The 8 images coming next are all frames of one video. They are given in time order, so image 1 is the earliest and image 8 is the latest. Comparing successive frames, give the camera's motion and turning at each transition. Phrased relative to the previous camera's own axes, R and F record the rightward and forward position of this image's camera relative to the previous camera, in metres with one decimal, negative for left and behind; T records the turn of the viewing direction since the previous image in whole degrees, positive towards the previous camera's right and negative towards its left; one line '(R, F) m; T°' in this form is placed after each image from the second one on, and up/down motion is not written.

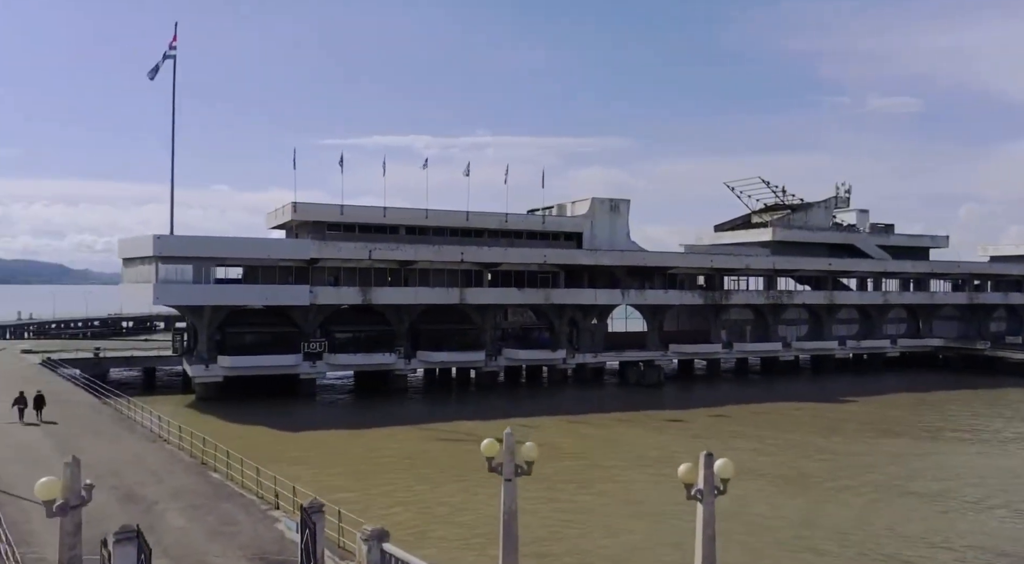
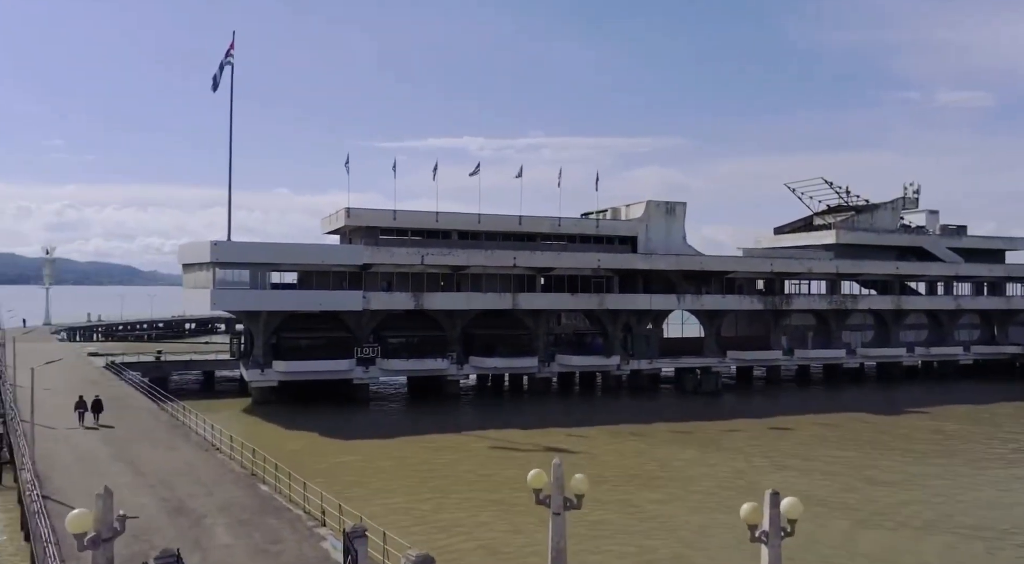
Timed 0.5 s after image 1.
(+0.1, +0.8) m; -3°
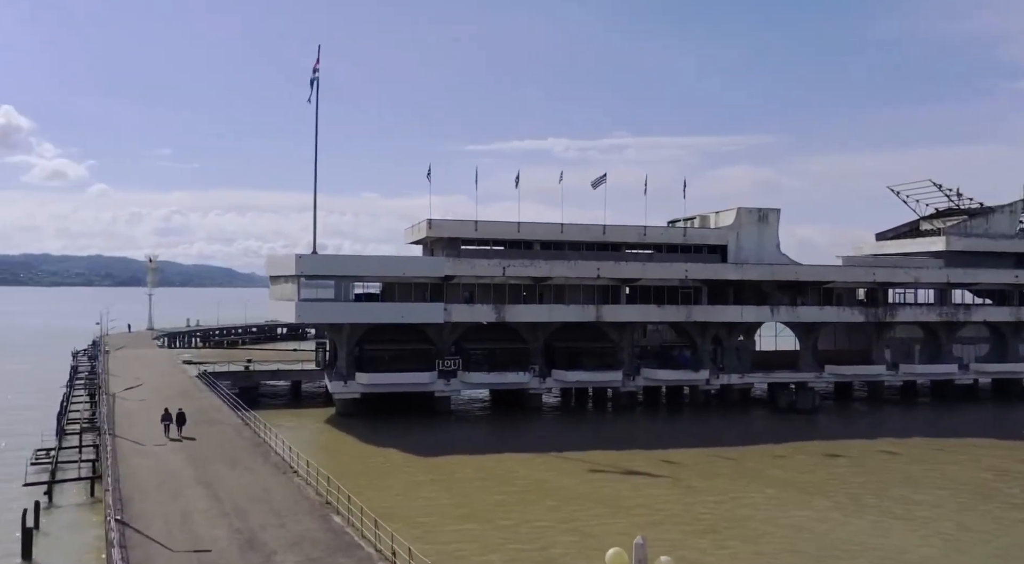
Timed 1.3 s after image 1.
(+0.2, +1.4) m; -5°
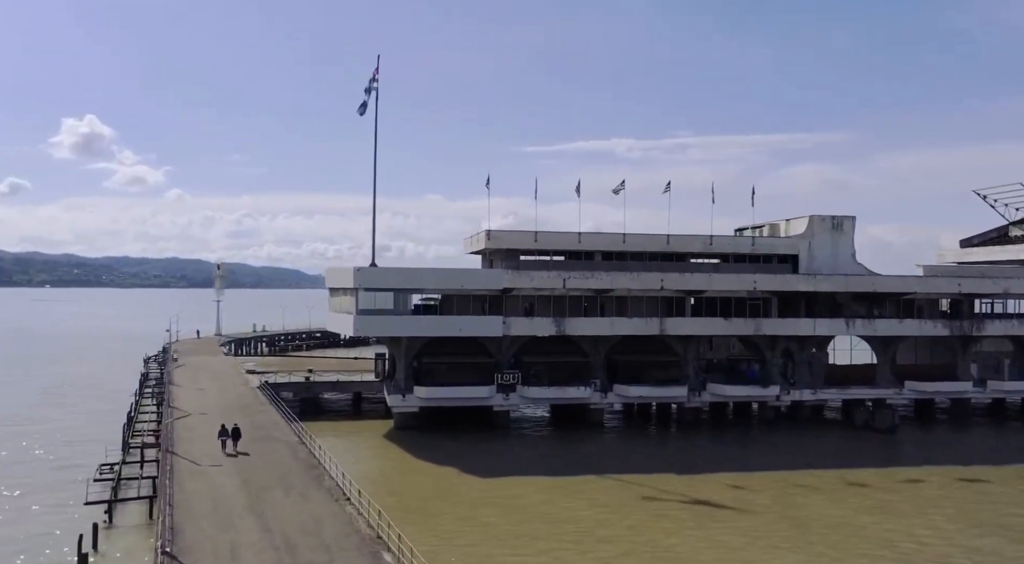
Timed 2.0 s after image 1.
(+0.2, +1.5) m; -4°
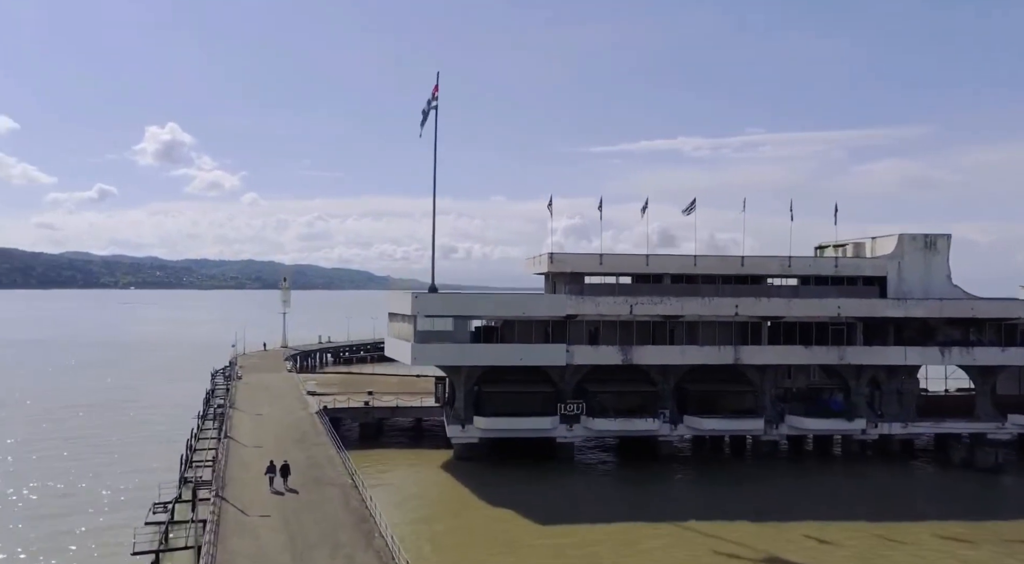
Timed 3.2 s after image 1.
(+0.2, +2.7) m; -4°
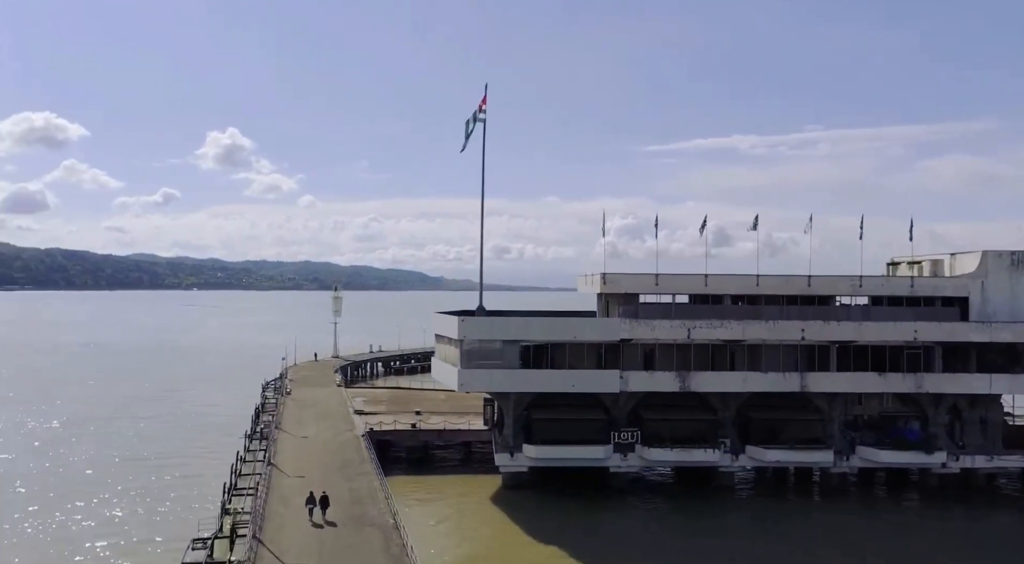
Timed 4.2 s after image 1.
(+0.2, +2.5) m; -3°
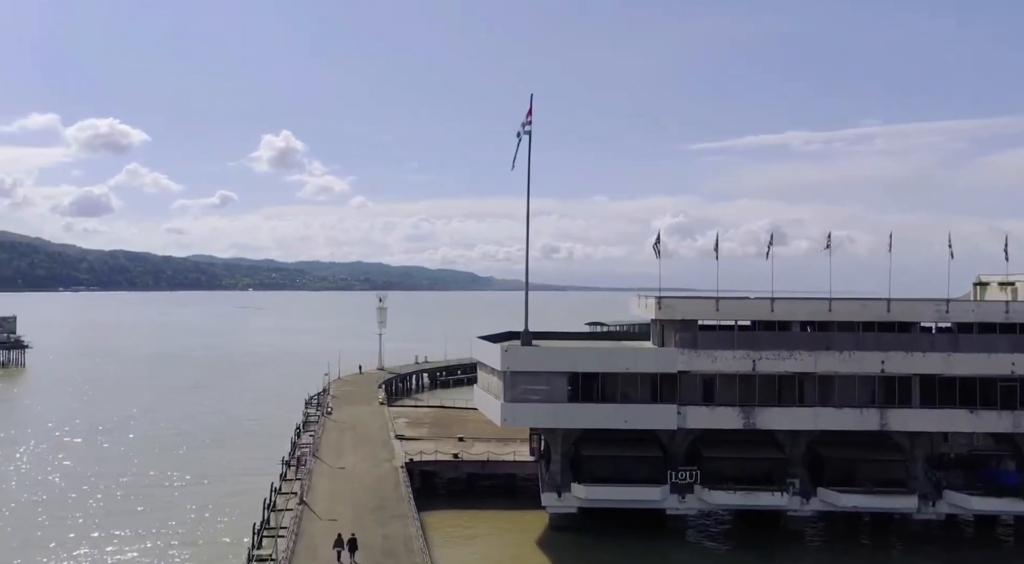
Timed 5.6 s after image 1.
(+0.2, +3.8) m; -3°
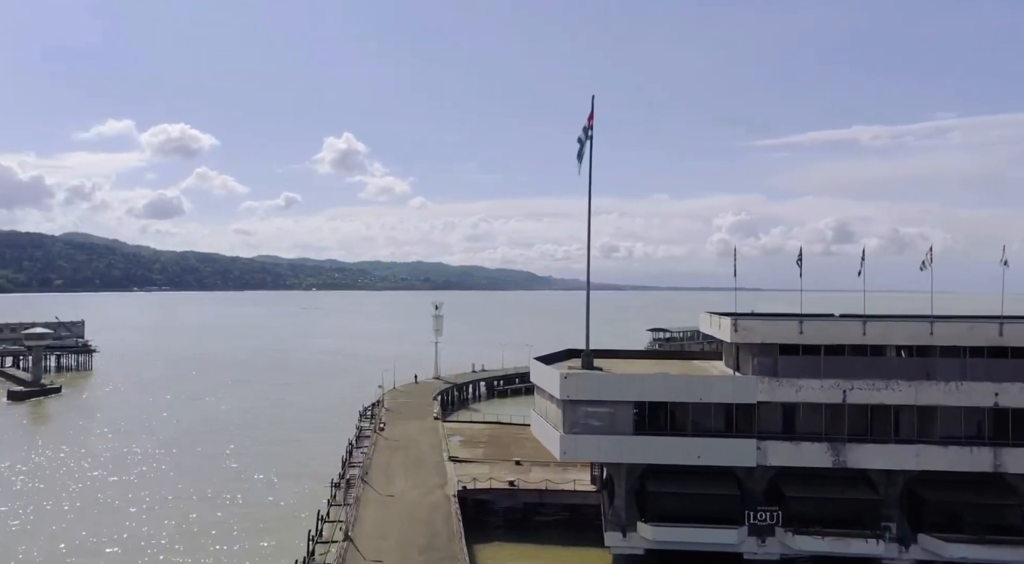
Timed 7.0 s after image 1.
(0.0, +4.0) m; -4°
